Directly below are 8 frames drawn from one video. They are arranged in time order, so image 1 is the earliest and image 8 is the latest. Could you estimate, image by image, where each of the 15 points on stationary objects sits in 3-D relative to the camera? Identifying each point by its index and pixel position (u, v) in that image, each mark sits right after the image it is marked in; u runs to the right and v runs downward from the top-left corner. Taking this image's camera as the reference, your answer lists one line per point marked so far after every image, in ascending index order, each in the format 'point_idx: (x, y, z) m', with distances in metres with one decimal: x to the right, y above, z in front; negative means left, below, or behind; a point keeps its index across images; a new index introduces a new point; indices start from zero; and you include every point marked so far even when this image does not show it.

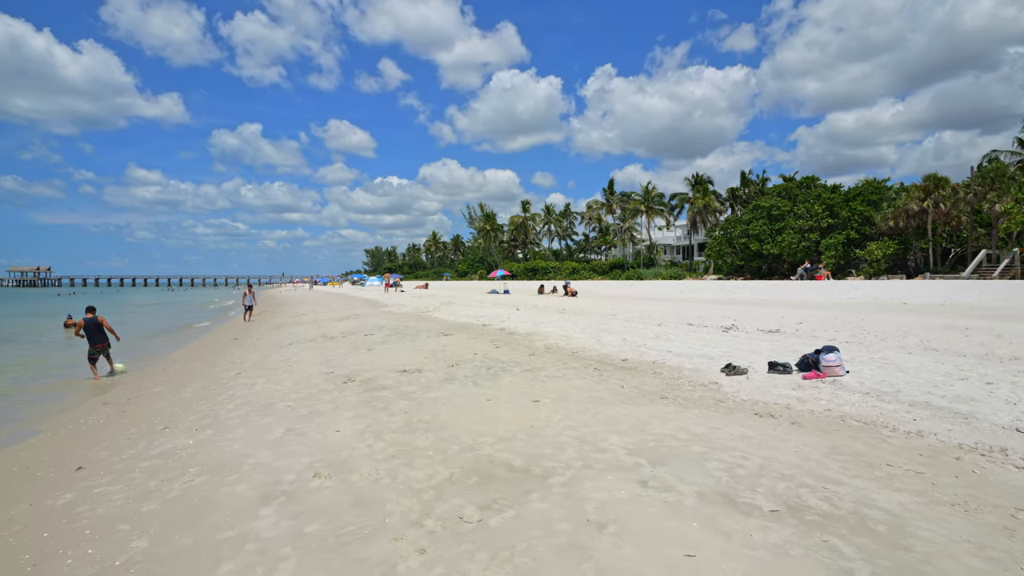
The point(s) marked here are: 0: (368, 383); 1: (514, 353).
0: (-2.3, -1.5, +9.4) m
1: (+0.1, -1.3, +11.1) m
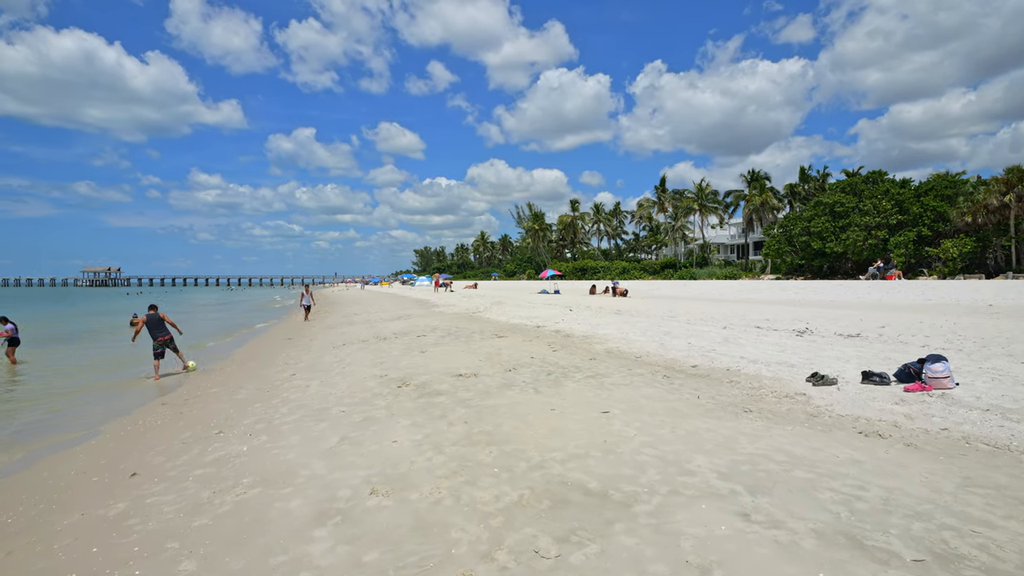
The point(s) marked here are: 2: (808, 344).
0: (-1.4, -1.5, +9.0) m
1: (+1.1, -1.3, +10.6) m
2: (+5.4, -1.0, +10.7) m
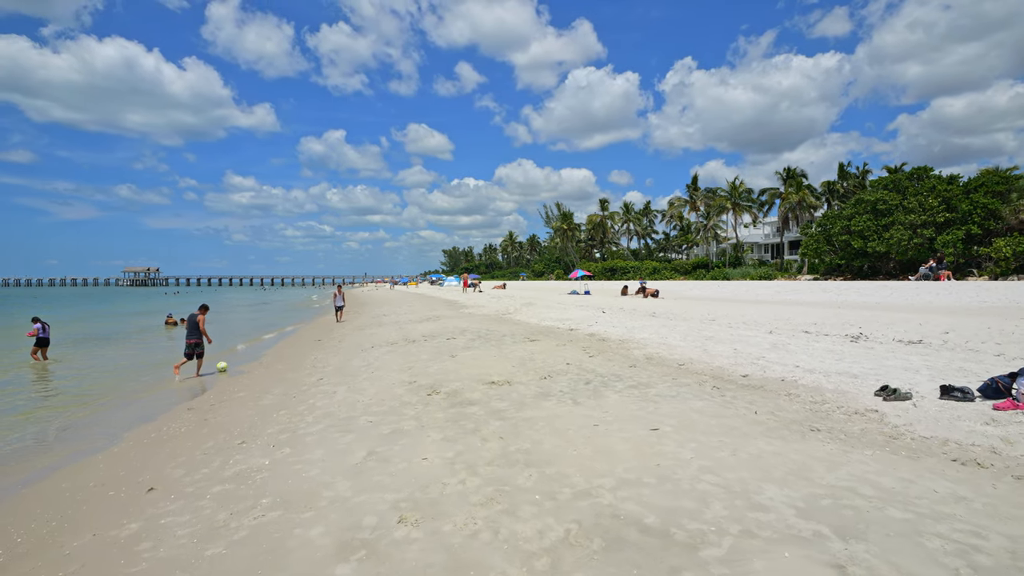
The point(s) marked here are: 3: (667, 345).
0: (-0.8, -1.6, +8.6) m
1: (+1.7, -1.3, +10.0) m
2: (+6.0, -1.1, +9.9) m
3: (+3.2, -1.2, +12.0) m
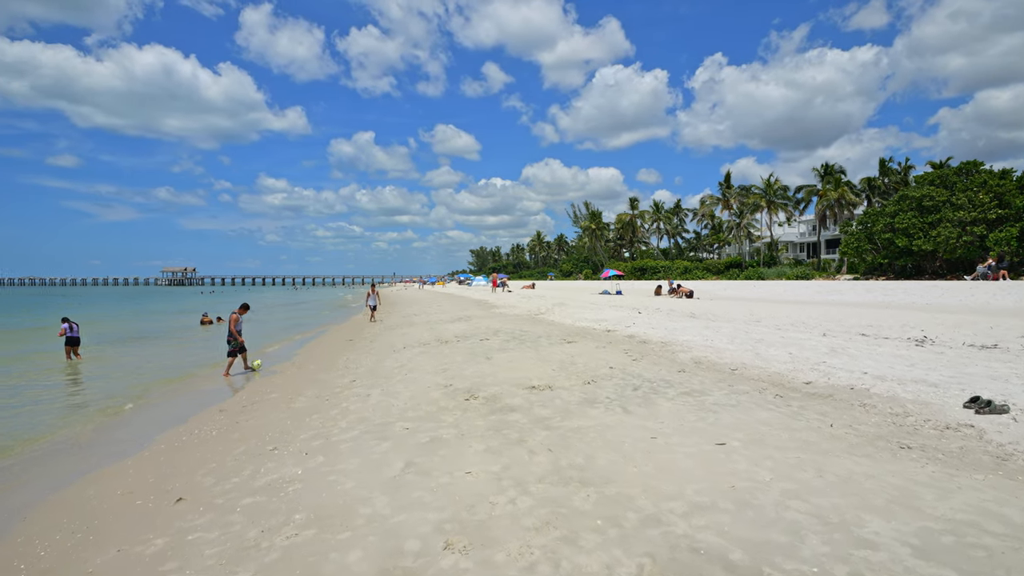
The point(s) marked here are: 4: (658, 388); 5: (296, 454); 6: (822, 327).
0: (-0.3, -1.6, +8.1) m
1: (+2.4, -1.3, +9.4) m
2: (+6.6, -1.1, +9.1) m
3: (+3.9, -1.2, +11.3) m
4: (+2.0, -1.4, +8.1) m
5: (-2.5, -1.9, +6.7) m
6: (+7.5, -0.9, +14.1) m
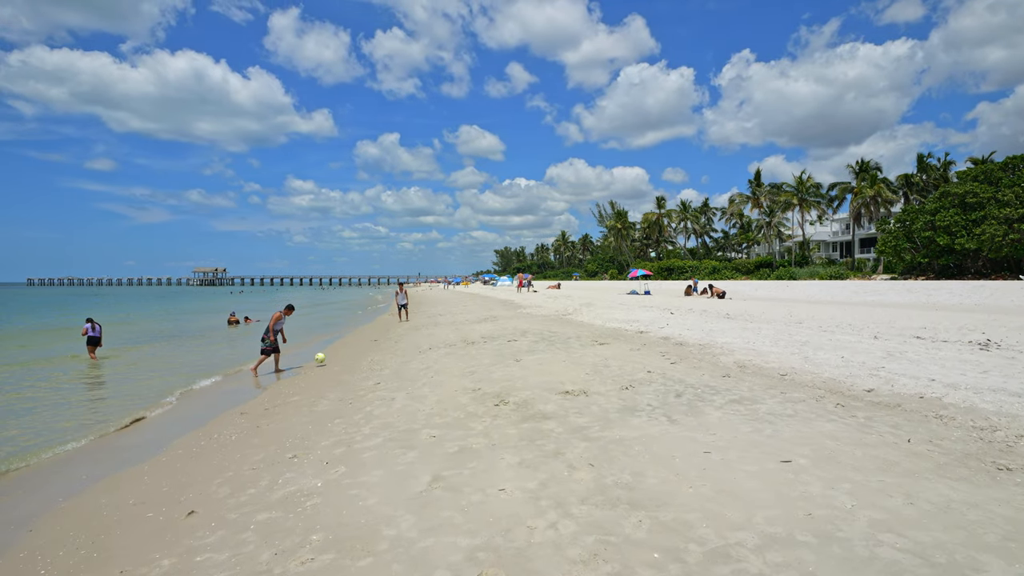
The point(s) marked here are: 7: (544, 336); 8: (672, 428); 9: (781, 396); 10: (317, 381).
0: (+0.2, -1.6, +7.6) m
1: (+2.9, -1.3, +8.8) m
2: (+7.1, -1.1, +8.3) m
3: (+4.5, -1.2, +10.6) m
4: (+2.4, -1.4, +7.5) m
5: (-2.1, -1.9, +6.3) m
6: (+8.1, -0.9, +13.3) m
7: (+0.8, -1.3, +15.6) m
8: (+1.7, -1.4, +6.0) m
9: (+3.3, -1.3, +7.1) m
10: (-4.1, -1.9, +12.3) m
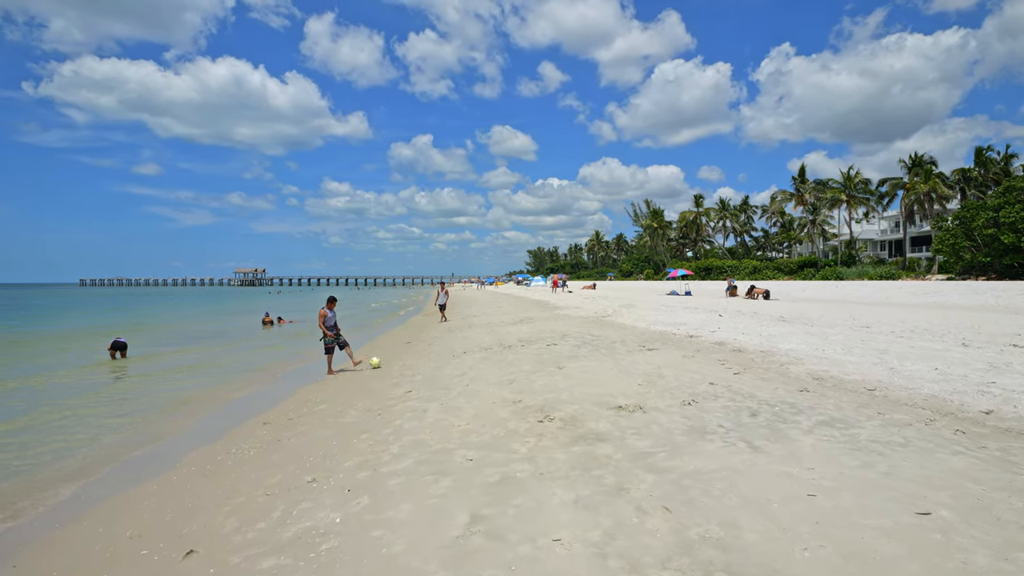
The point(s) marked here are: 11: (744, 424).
0: (+0.7, -1.6, +6.6) m
1: (+3.5, -1.3, +7.7) m
2: (+7.7, -1.1, +7.0) m
3: (+5.2, -1.2, +9.5) m
4: (+2.9, -1.4, +6.4) m
5: (-1.6, -1.9, +5.5) m
6: (+9.0, -0.9, +11.9) m
7: (+1.8, -1.3, +14.6) m
8: (+2.1, -1.5, +5.0) m
9: (+3.8, -1.3, +6.0) m
10: (-3.3, -2.0, +11.5) m
11: (+2.4, -1.4, +6.1) m
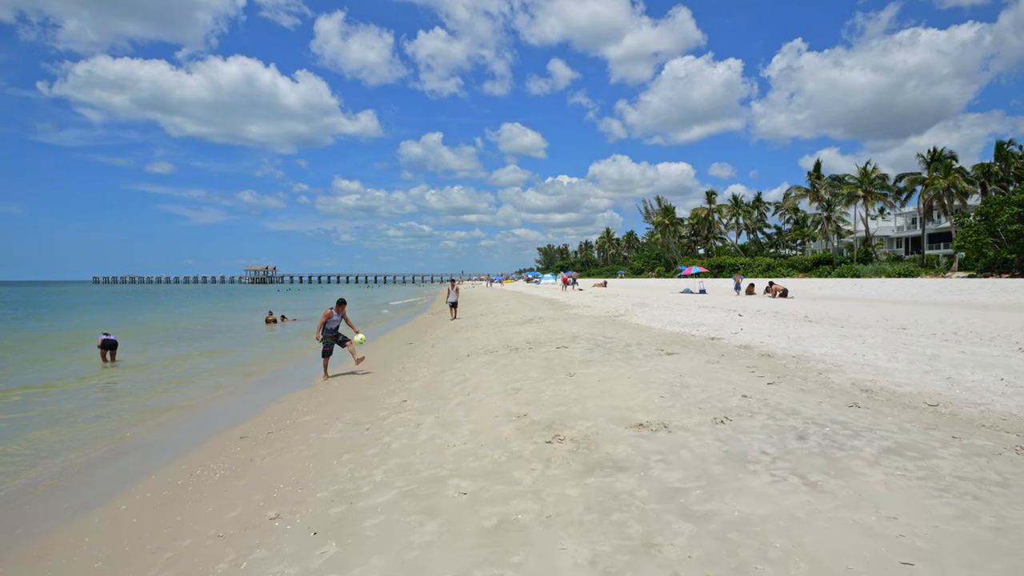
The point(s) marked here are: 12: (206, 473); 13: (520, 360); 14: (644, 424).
0: (+0.7, -1.6, +5.7) m
1: (+3.5, -1.3, +6.7) m
2: (+7.7, -1.1, +5.9) m
3: (+5.2, -1.2, +8.4) m
4: (+3.0, -1.4, +5.4) m
5: (-1.6, -1.9, +4.5) m
6: (+9.1, -0.9, +10.8) m
7: (+2.0, -1.2, +13.6) m
8: (+2.1, -1.5, +4.0) m
9: (+3.8, -1.3, +5.0) m
10: (-3.2, -1.9, +10.6) m
11: (+2.4, -1.4, +5.1) m
12: (-3.4, -2.1, +6.6) m
13: (+0.2, -1.5, +11.9) m
14: (+1.4, -1.4, +6.3) m
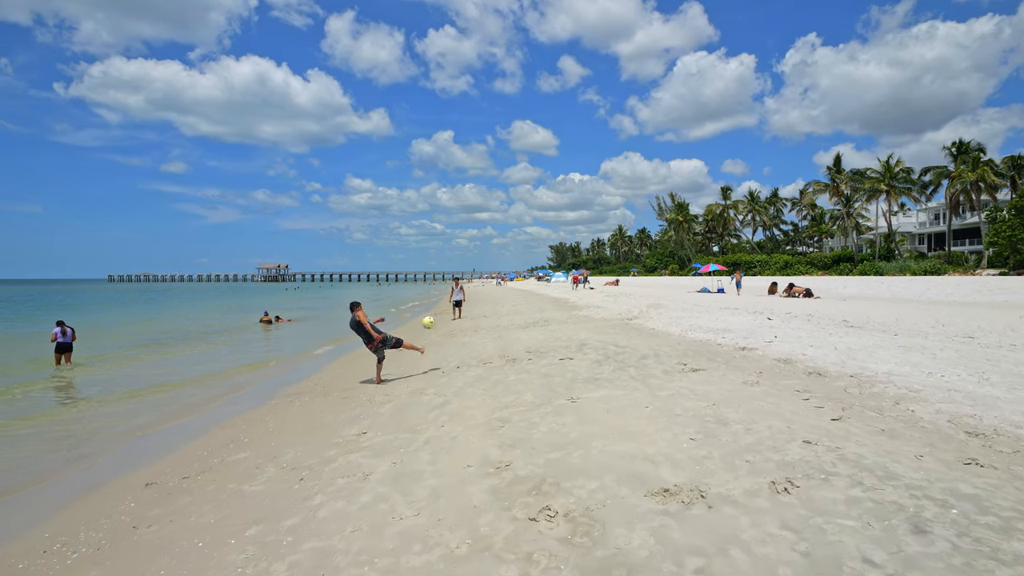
0: (+0.5, -1.6, +3.8) m
1: (+3.3, -1.3, +4.7) m
2: (+7.5, -1.1, +3.9) m
3: (+5.1, -1.2, +6.4) m
4: (+2.7, -1.4, +3.4) m
5: (-1.9, -2.0, +2.7) m
6: (+8.9, -0.9, +8.7) m
7: (+1.9, -1.3, +11.7) m
8: (+1.8, -1.5, +2.1) m
9: (+3.5, -1.4, +3.0) m
10: (-3.3, -2.0, +8.8) m
11: (+2.2, -1.5, +3.2) m
12: (-3.7, -2.1, +4.8) m
13: (+0.1, -1.5, +10.1) m
14: (+1.2, -1.5, +4.4) m
